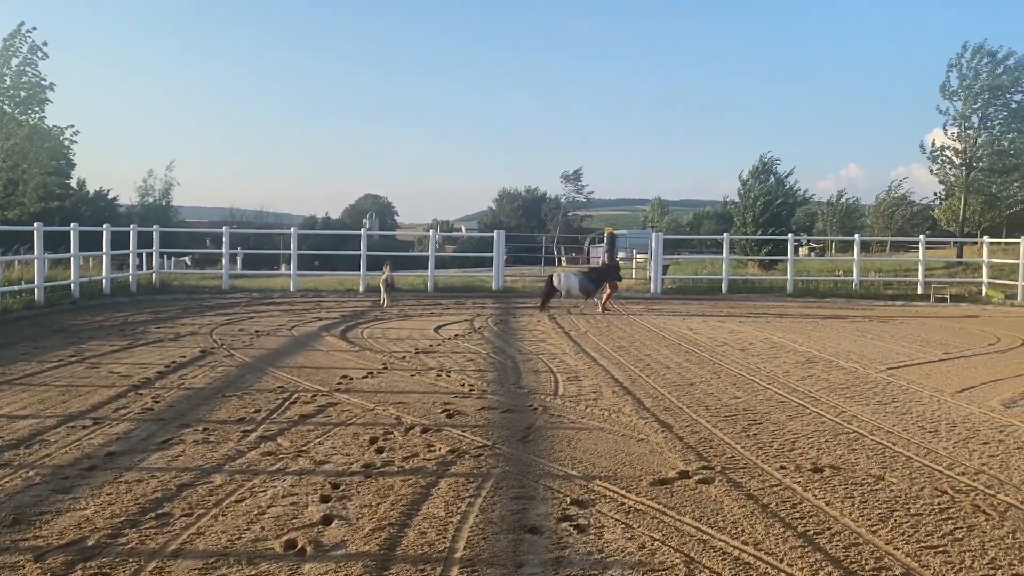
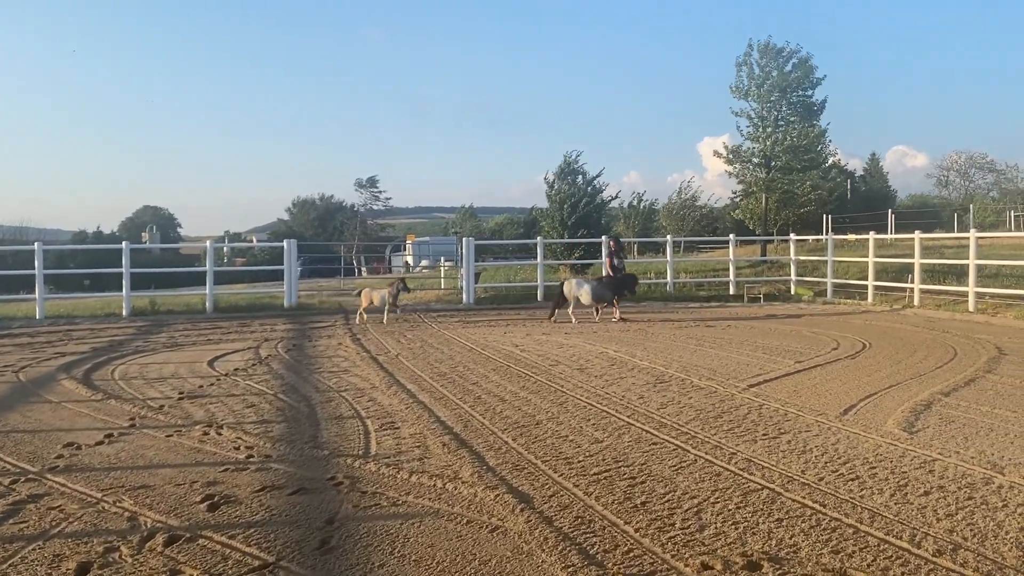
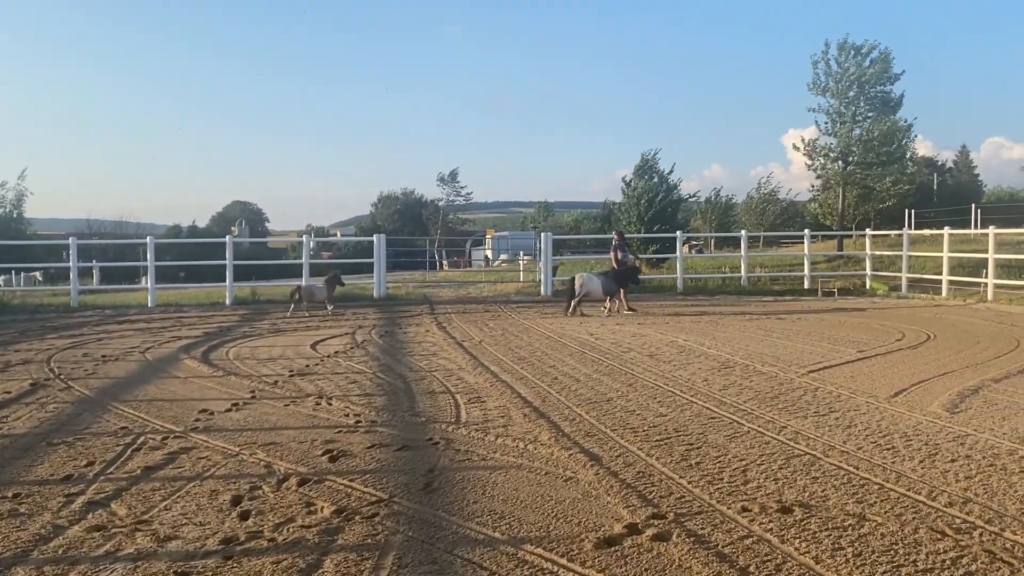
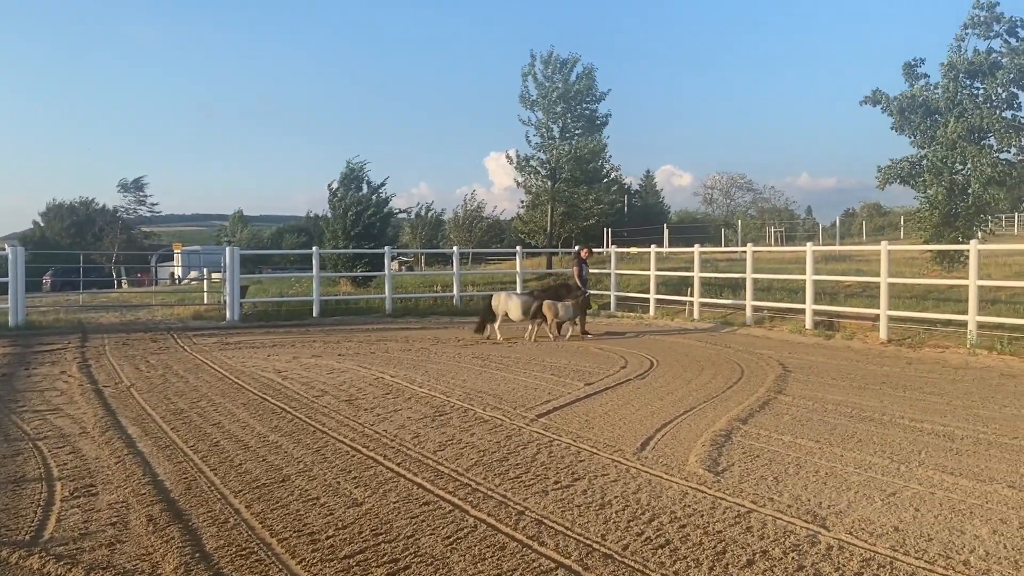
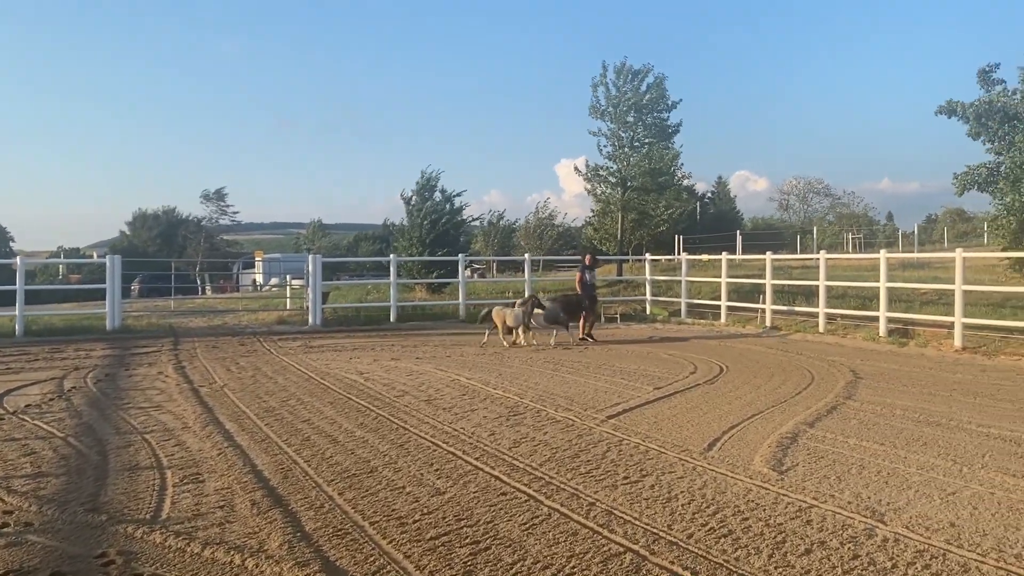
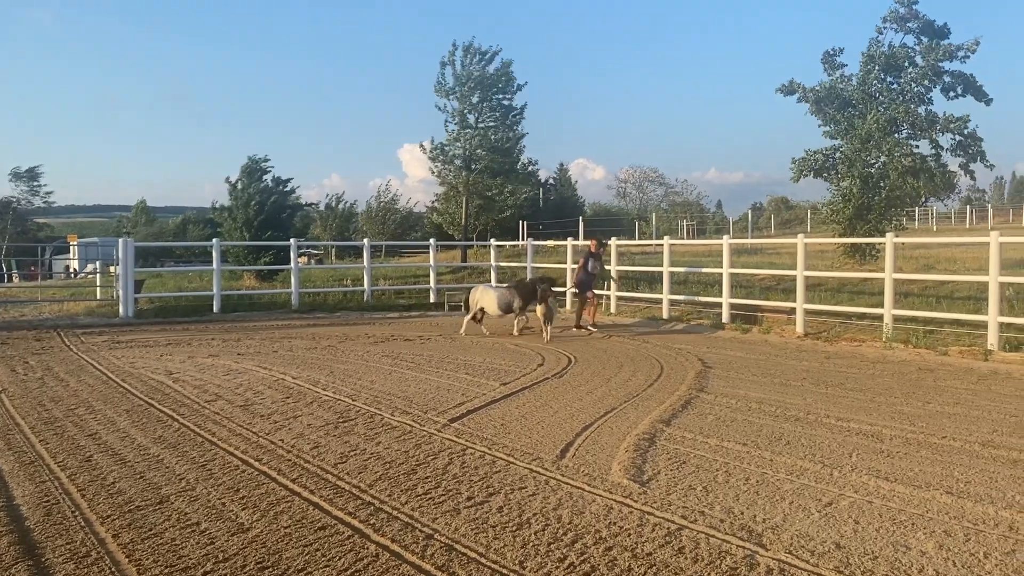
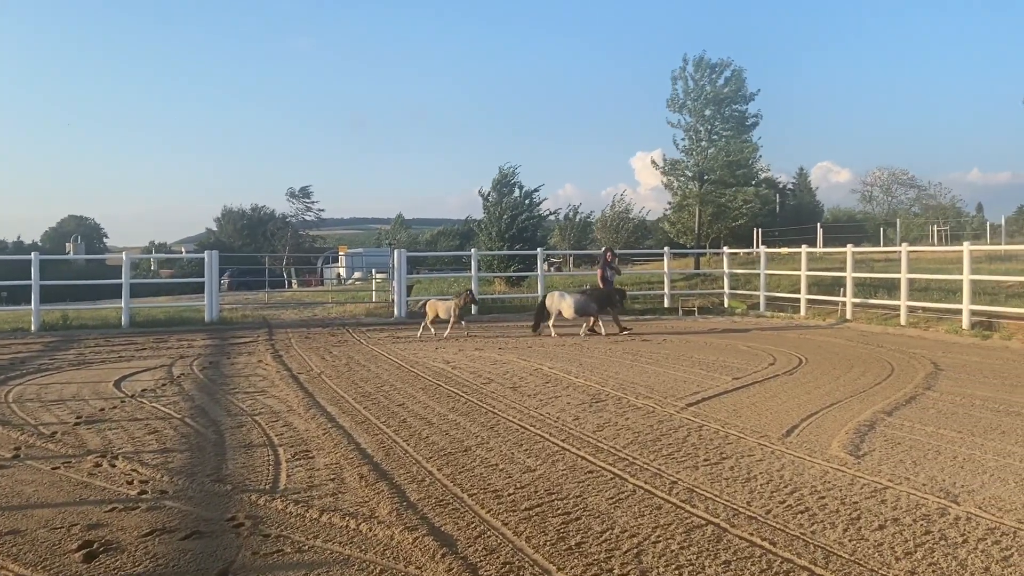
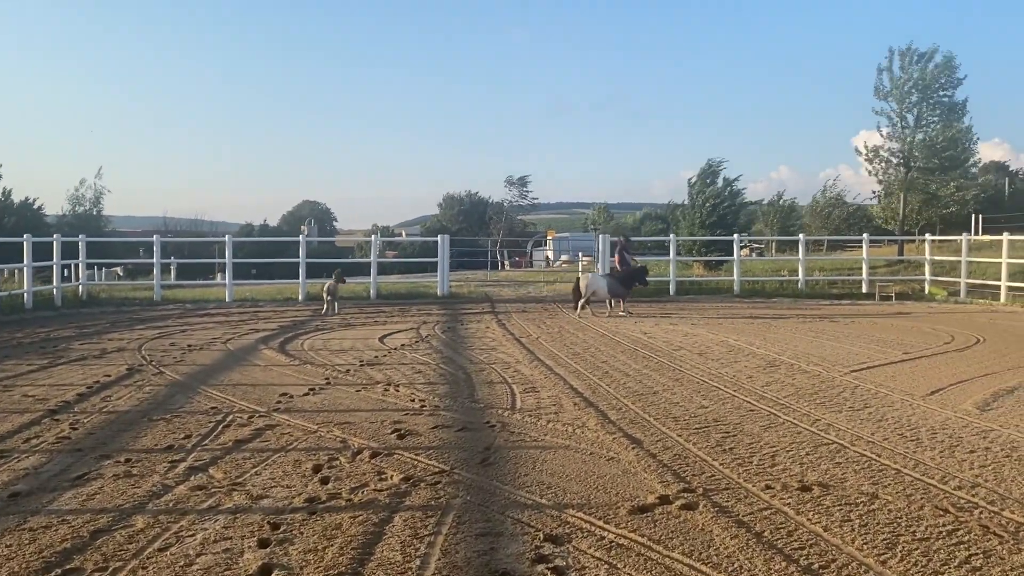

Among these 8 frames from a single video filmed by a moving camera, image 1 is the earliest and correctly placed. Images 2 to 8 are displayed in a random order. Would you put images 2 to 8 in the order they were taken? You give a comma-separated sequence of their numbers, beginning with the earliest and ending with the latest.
8, 3, 2, 7, 5, 4, 6
